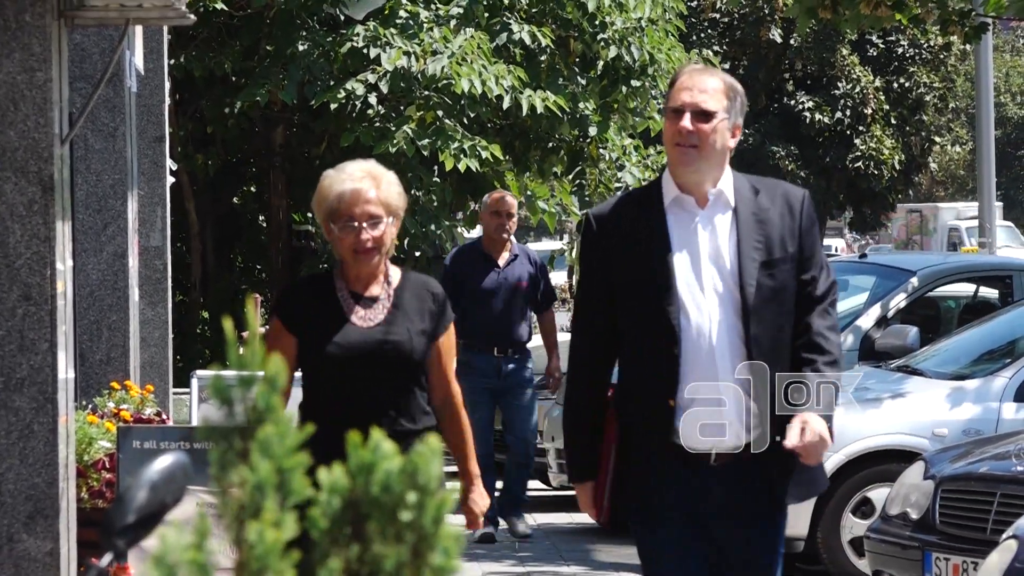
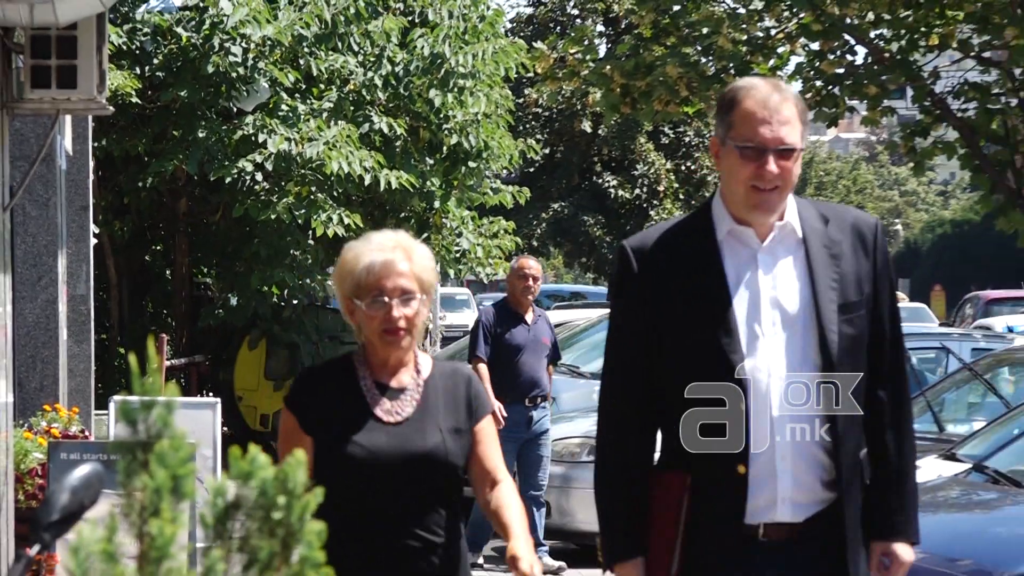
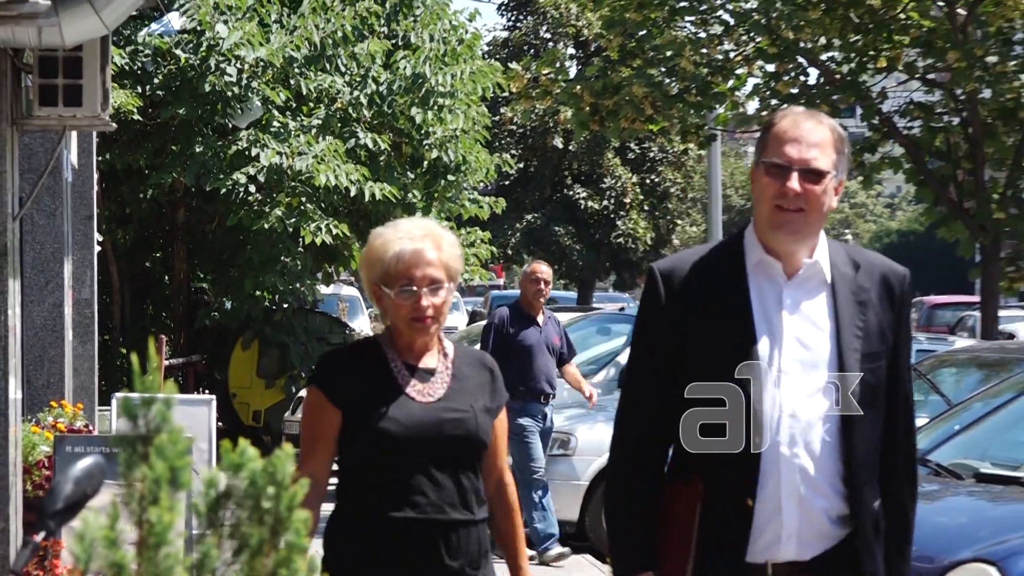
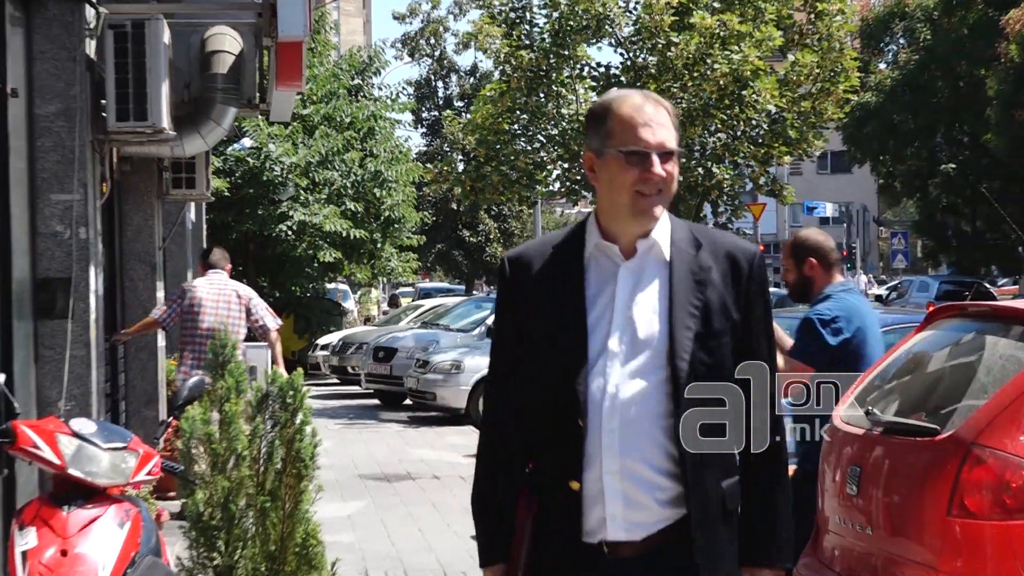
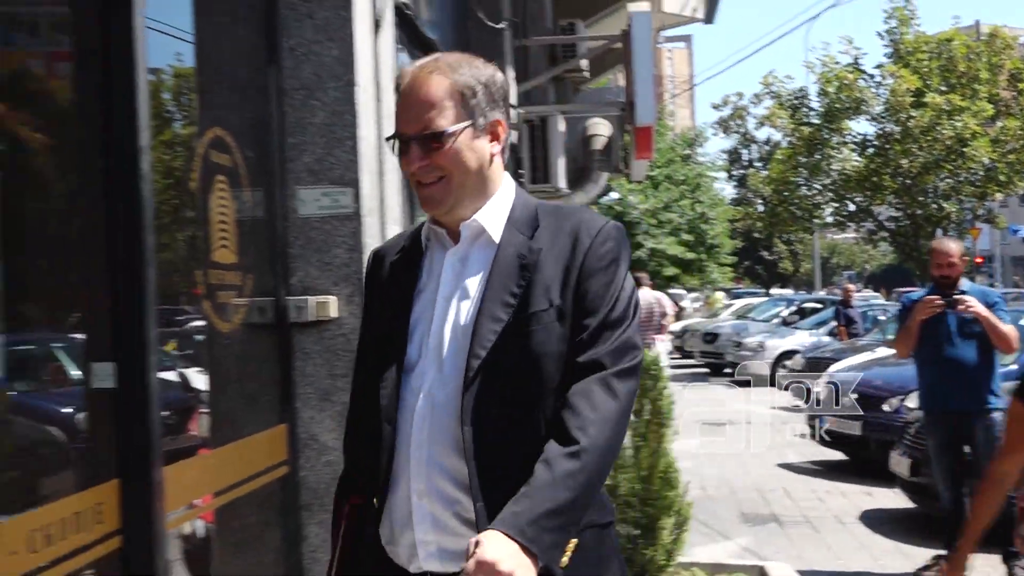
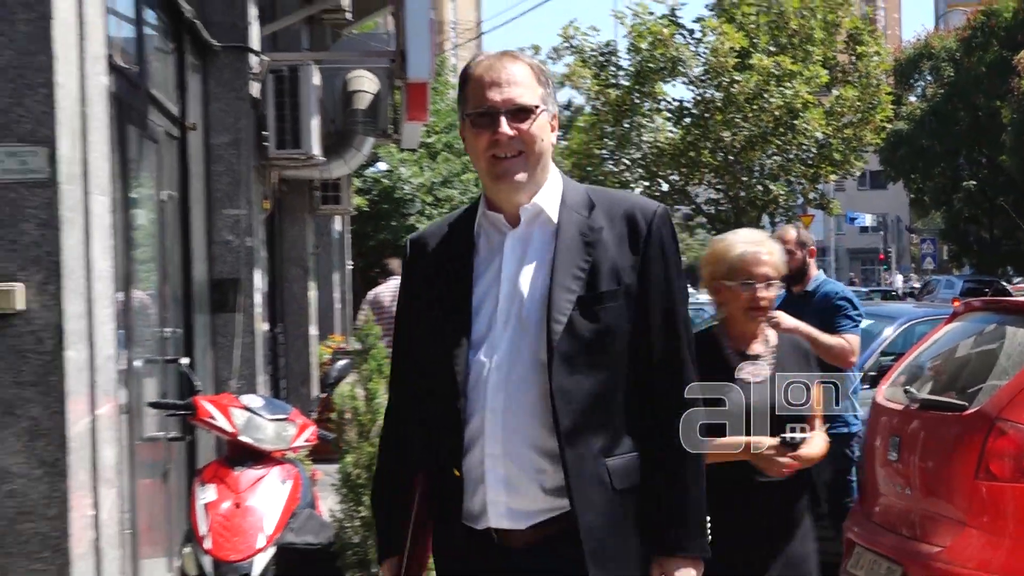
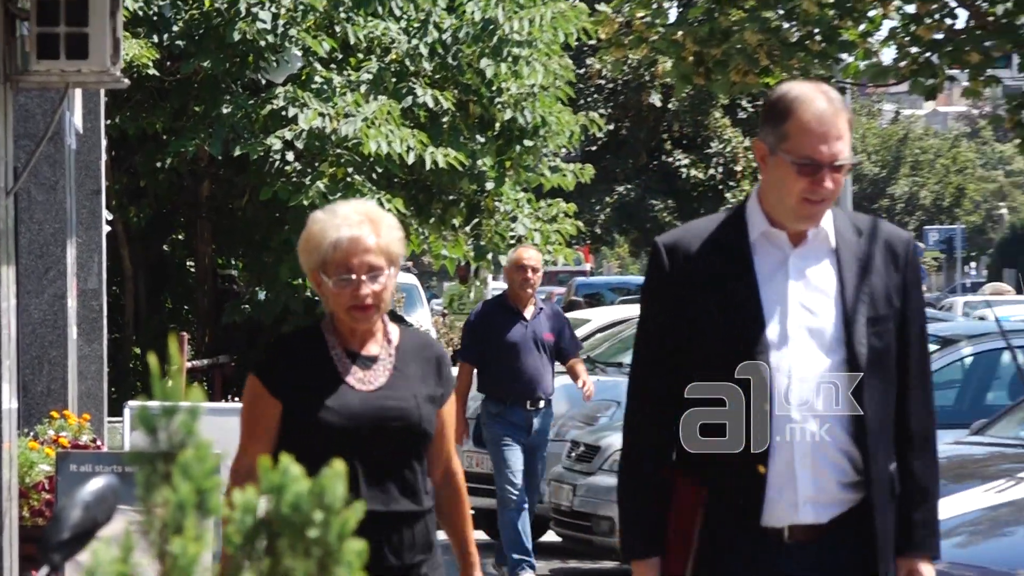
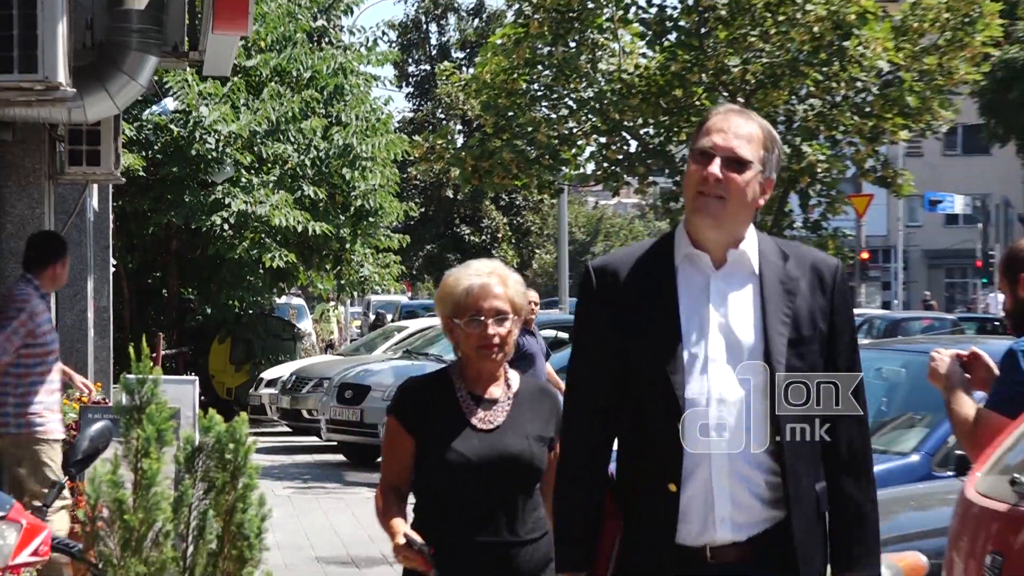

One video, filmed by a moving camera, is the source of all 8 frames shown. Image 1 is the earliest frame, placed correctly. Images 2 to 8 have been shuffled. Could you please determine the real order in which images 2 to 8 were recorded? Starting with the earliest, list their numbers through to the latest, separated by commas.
7, 2, 3, 8, 4, 6, 5
